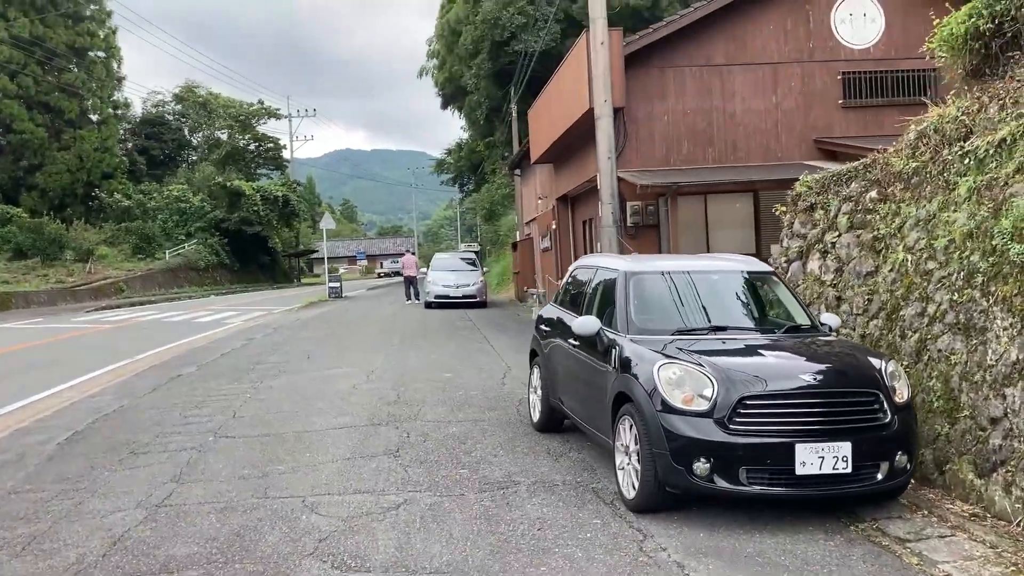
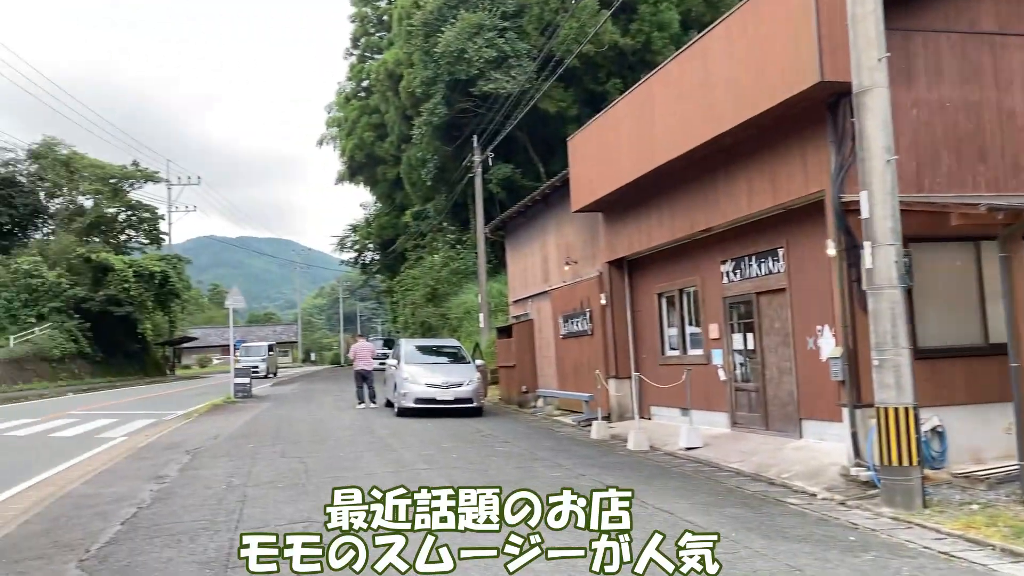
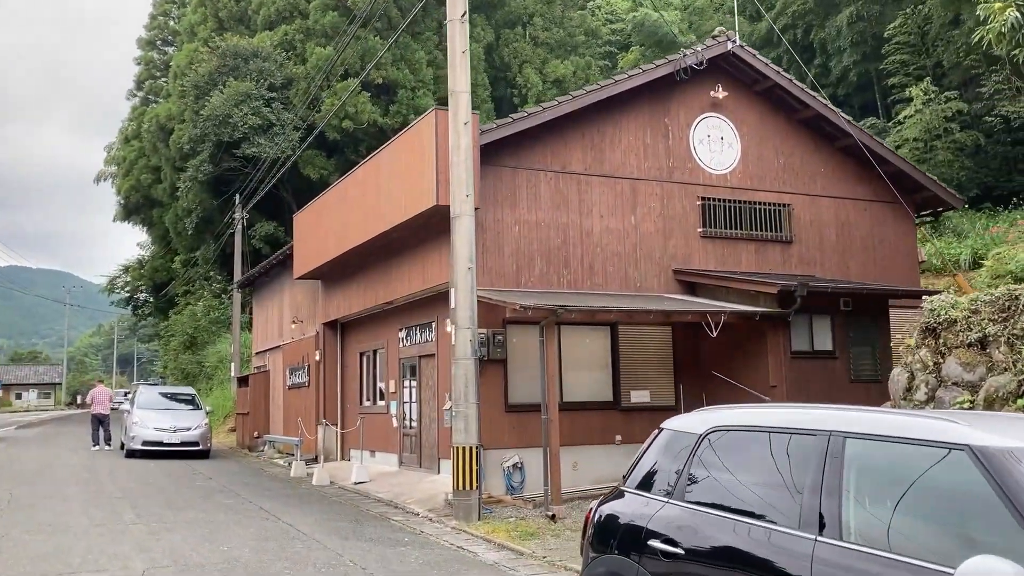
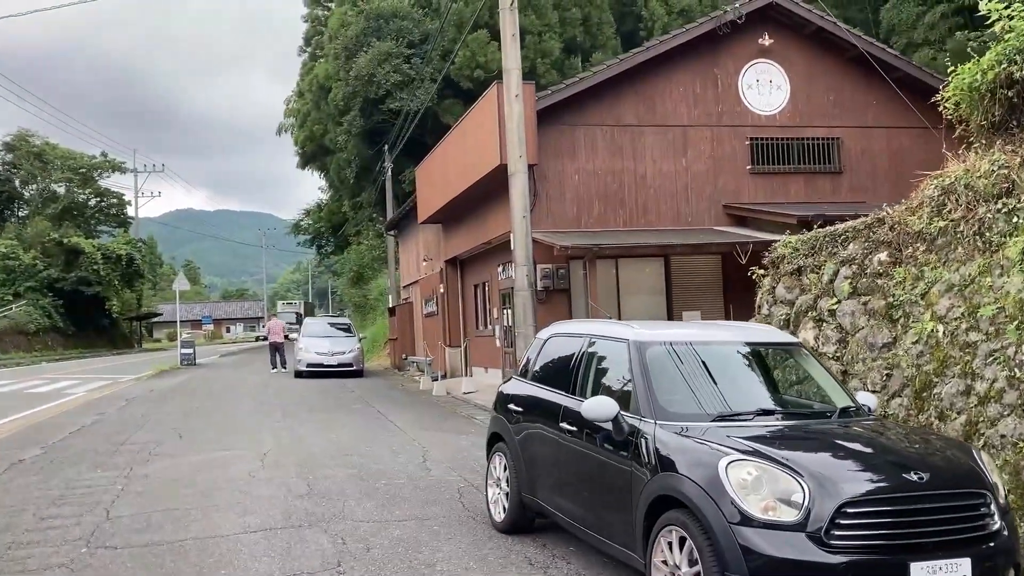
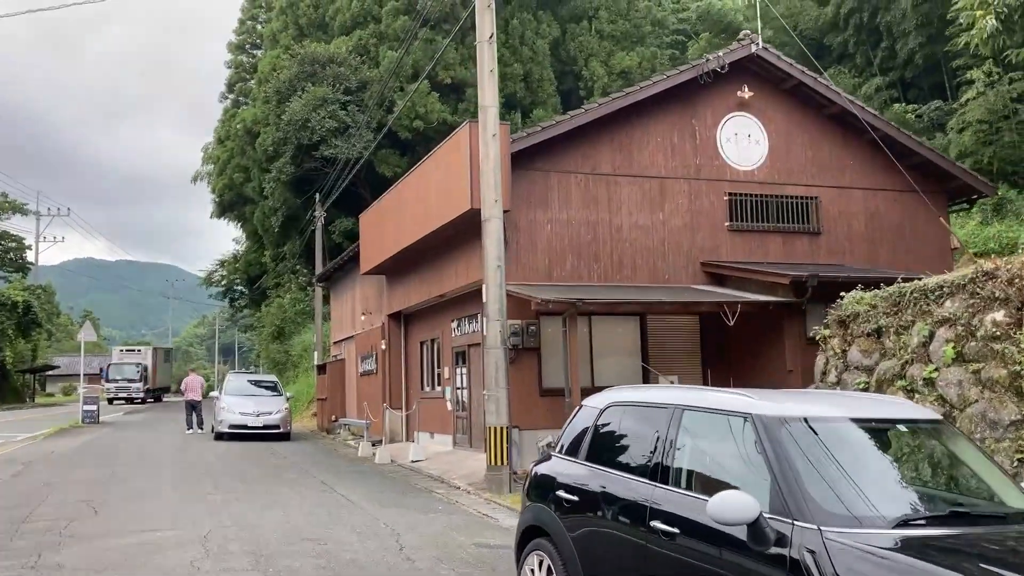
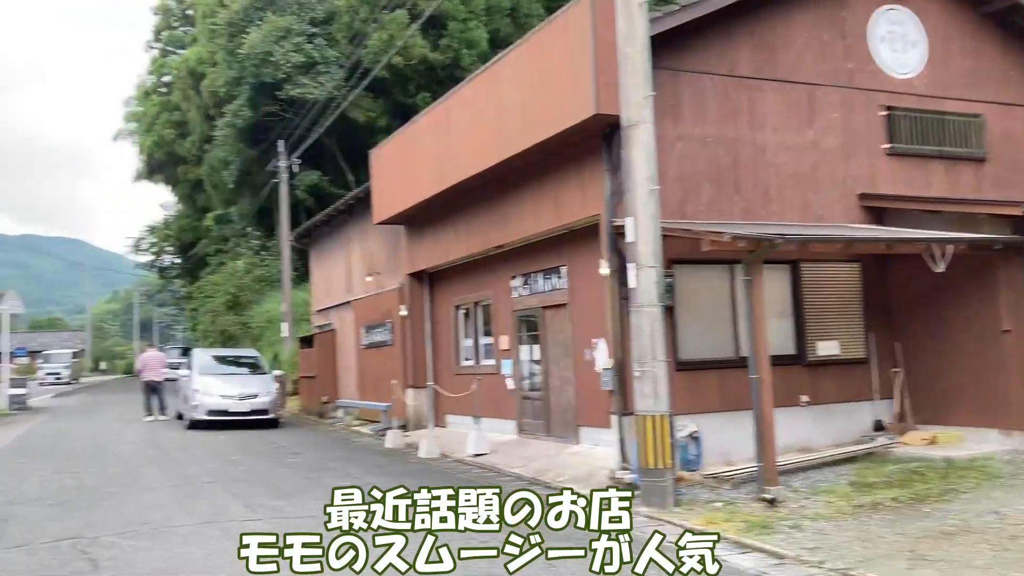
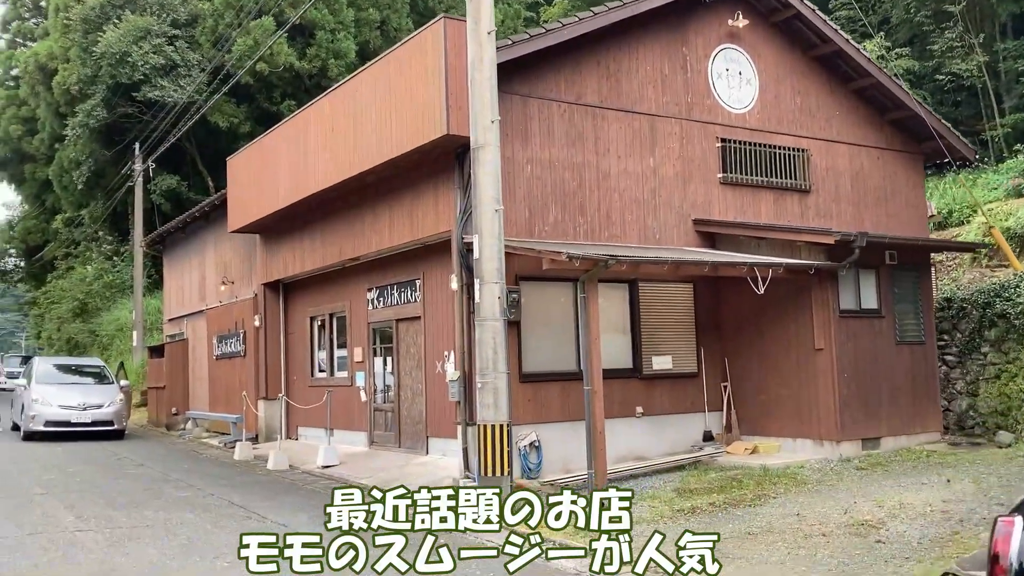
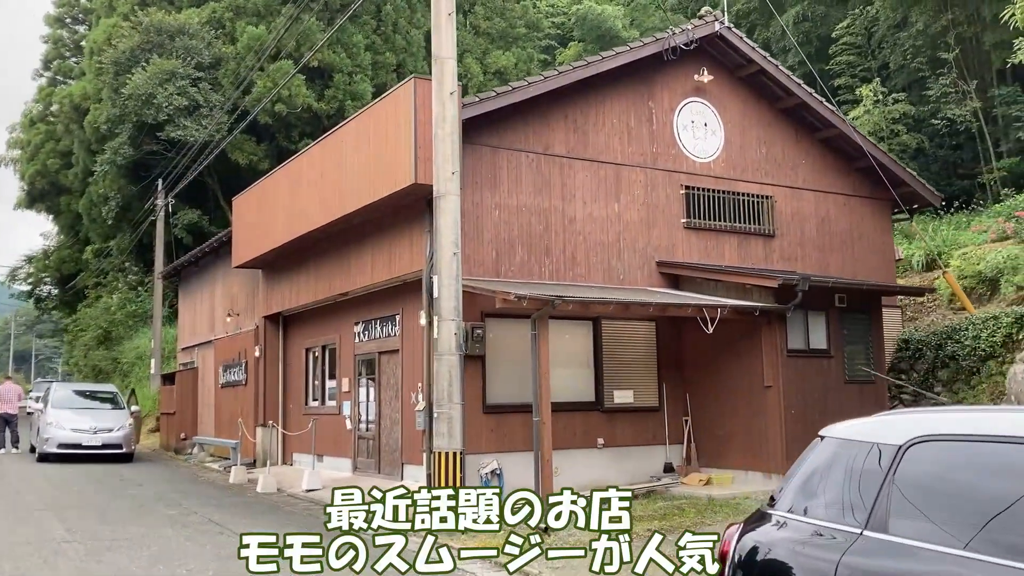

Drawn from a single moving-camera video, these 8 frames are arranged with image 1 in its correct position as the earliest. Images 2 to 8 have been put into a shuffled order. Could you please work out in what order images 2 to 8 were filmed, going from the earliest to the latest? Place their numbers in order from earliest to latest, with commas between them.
4, 5, 3, 8, 7, 6, 2
